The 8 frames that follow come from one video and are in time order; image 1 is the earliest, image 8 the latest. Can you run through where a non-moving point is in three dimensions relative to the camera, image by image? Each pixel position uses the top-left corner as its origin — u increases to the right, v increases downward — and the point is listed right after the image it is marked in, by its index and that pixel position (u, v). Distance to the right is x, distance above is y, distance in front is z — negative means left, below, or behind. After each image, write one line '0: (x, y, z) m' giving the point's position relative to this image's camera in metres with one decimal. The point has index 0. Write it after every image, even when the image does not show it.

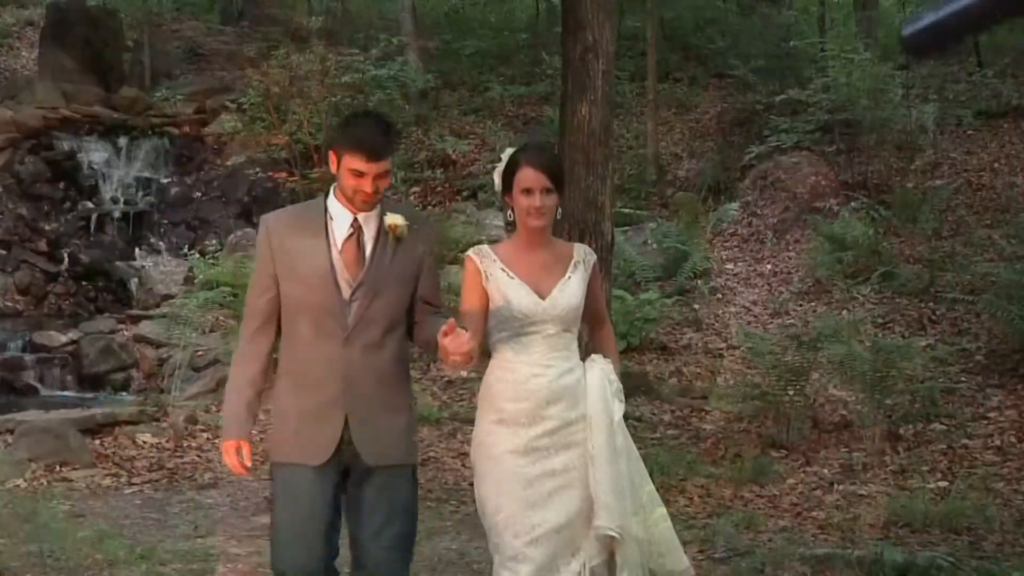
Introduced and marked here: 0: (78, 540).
0: (-2.3, -1.3, +5.8) m
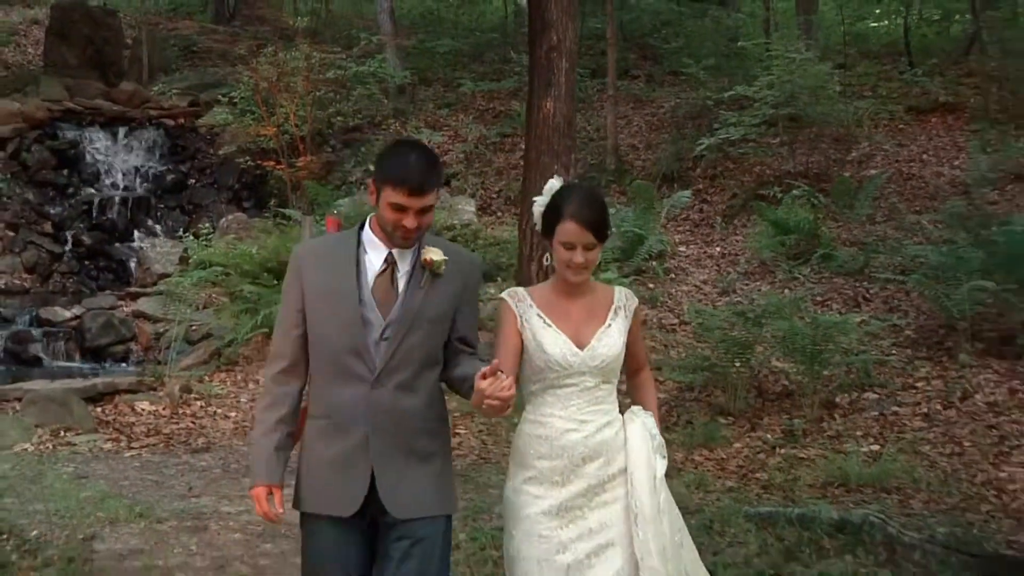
0: (-2.5, -1.2, +6.3) m
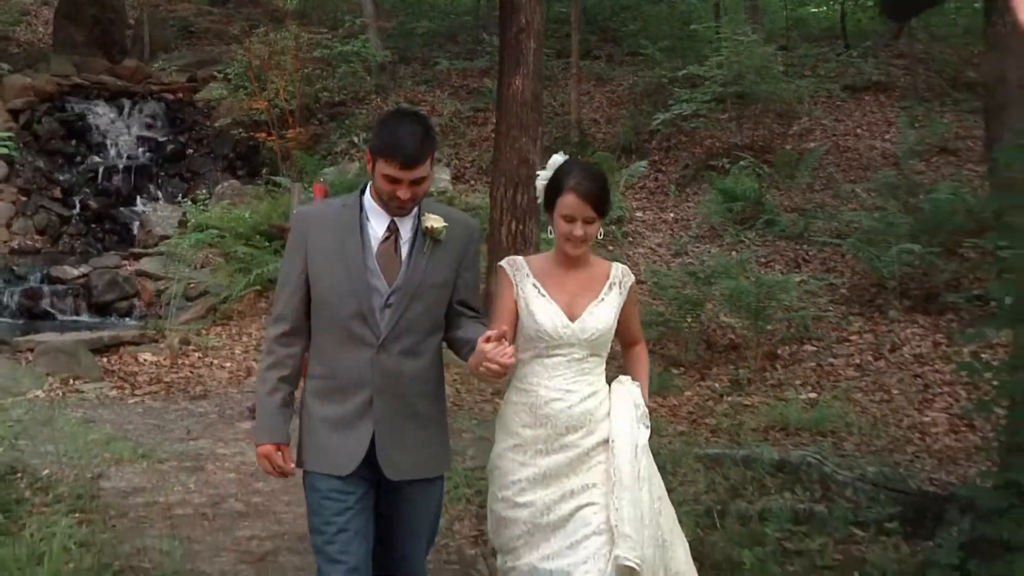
0: (-2.7, -0.9, +6.8) m
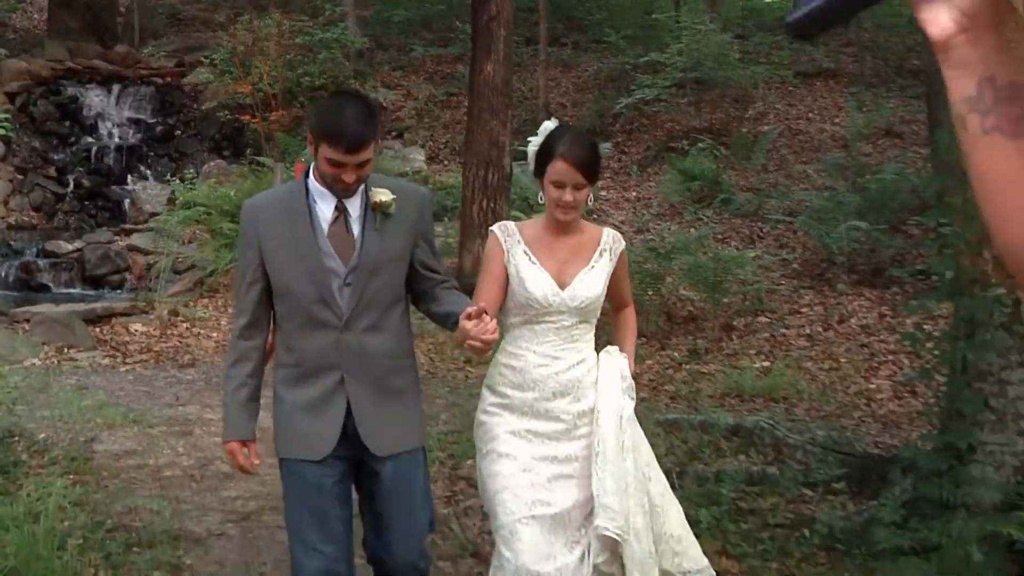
0: (-2.8, -0.8, +7.1) m
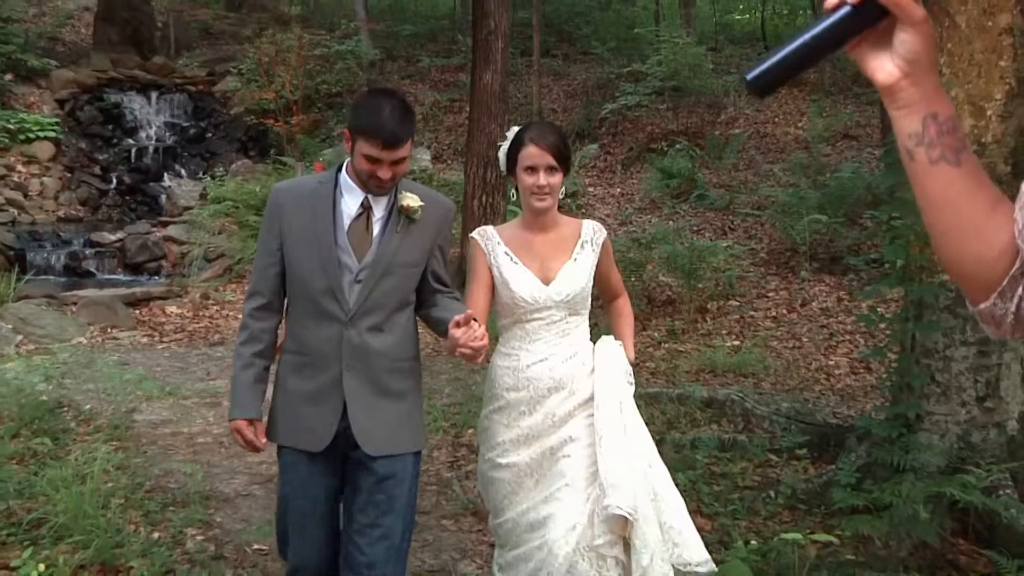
0: (-2.9, -0.7, +7.8) m
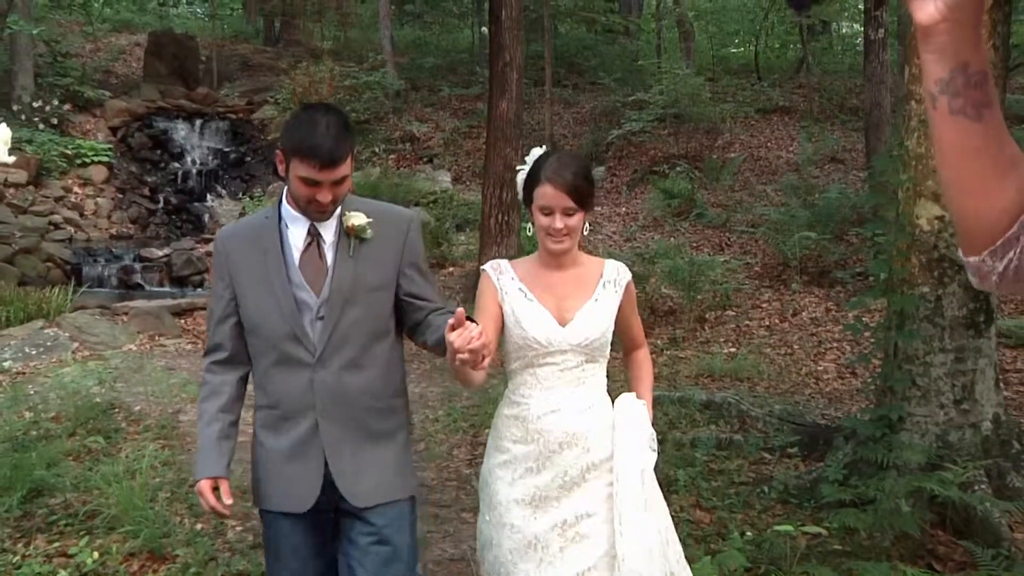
0: (-2.8, -0.8, +8.5) m
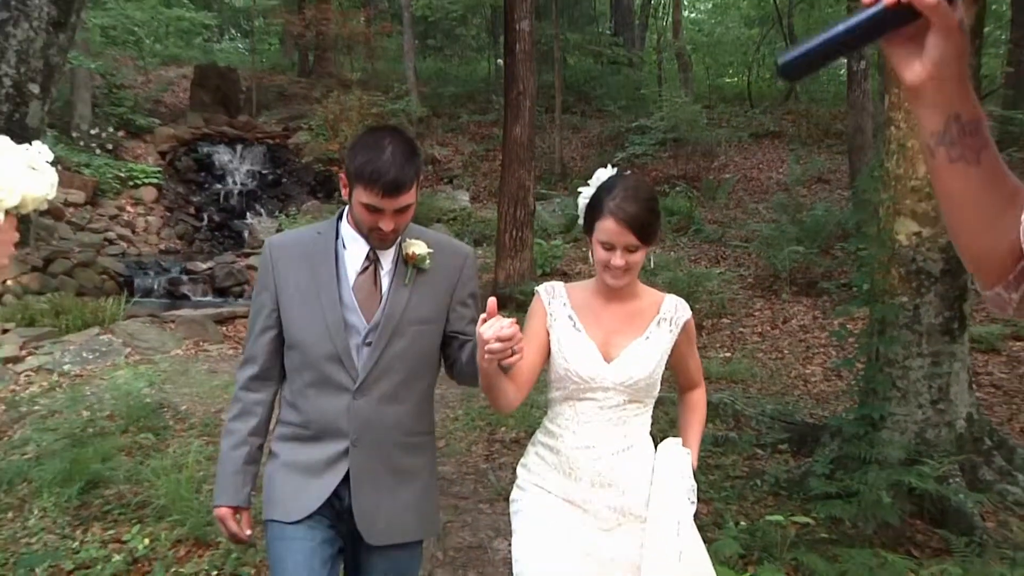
0: (-2.6, -0.9, +9.2) m
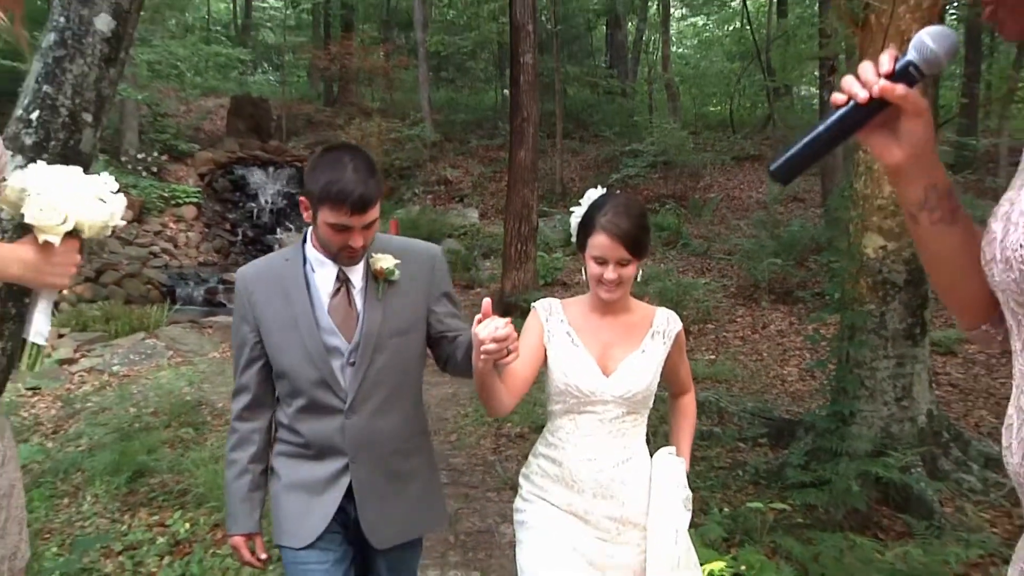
0: (-2.6, -0.9, +10.1) m
